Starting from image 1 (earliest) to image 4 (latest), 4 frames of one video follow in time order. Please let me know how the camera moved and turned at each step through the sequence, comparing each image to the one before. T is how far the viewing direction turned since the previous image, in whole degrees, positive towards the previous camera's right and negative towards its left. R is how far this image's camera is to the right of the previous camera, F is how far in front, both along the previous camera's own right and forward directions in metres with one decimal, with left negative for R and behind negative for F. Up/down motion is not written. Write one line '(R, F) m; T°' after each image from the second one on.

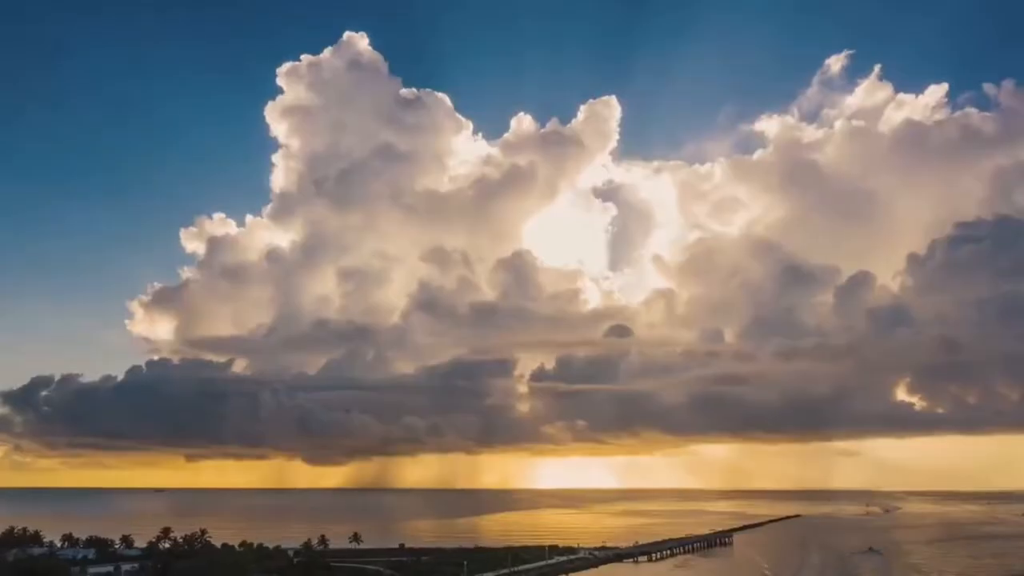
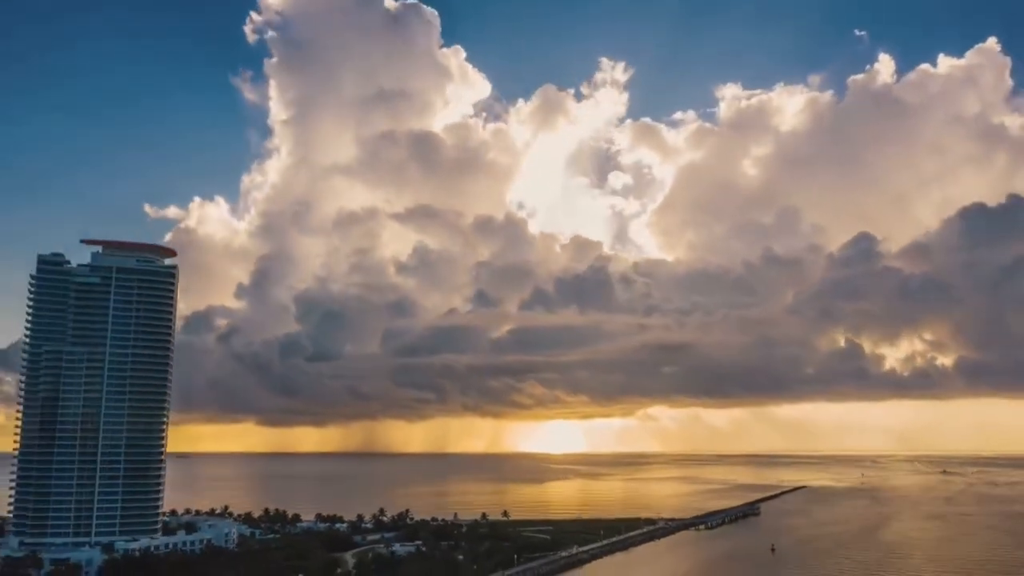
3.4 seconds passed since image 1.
(-7.6, -12.0) m; +1°
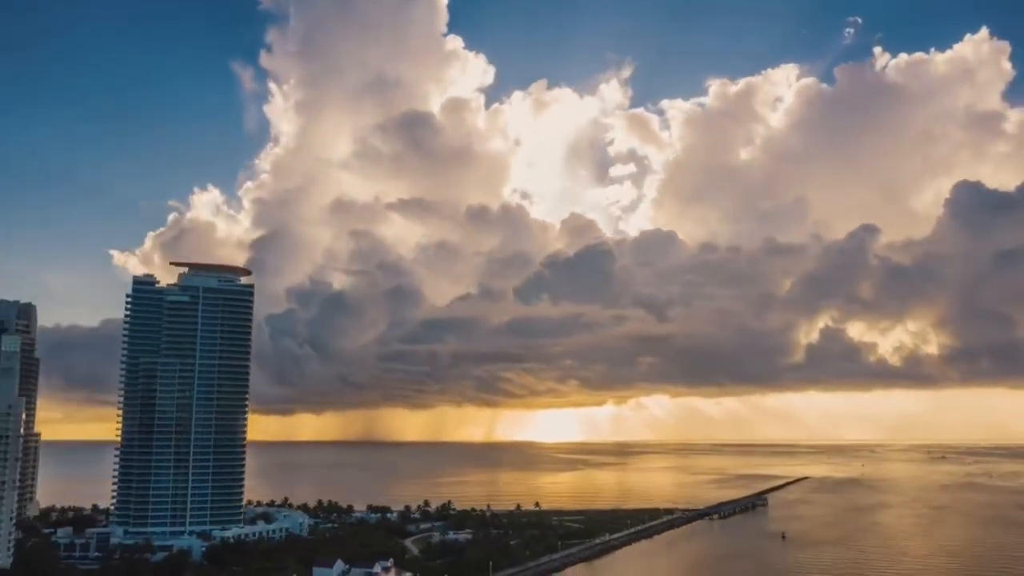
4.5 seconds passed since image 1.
(-2.2, -3.6) m; 0°
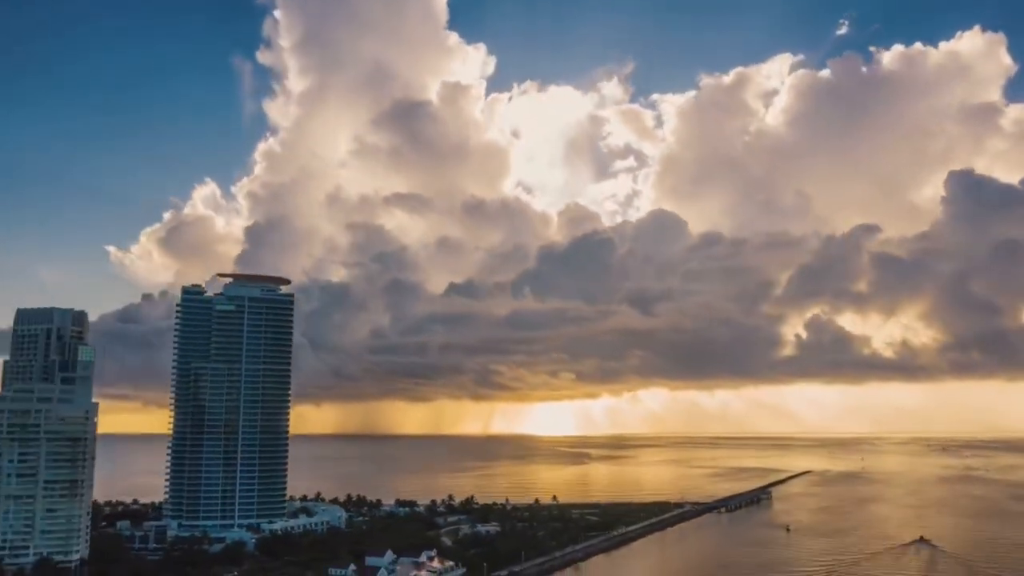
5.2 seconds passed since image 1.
(-1.3, -2.4) m; 0°
